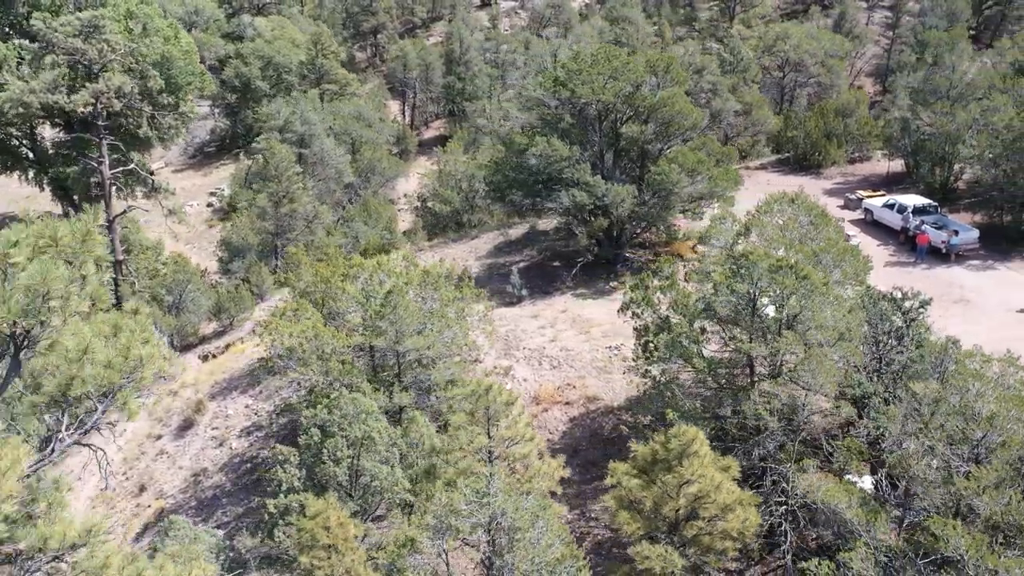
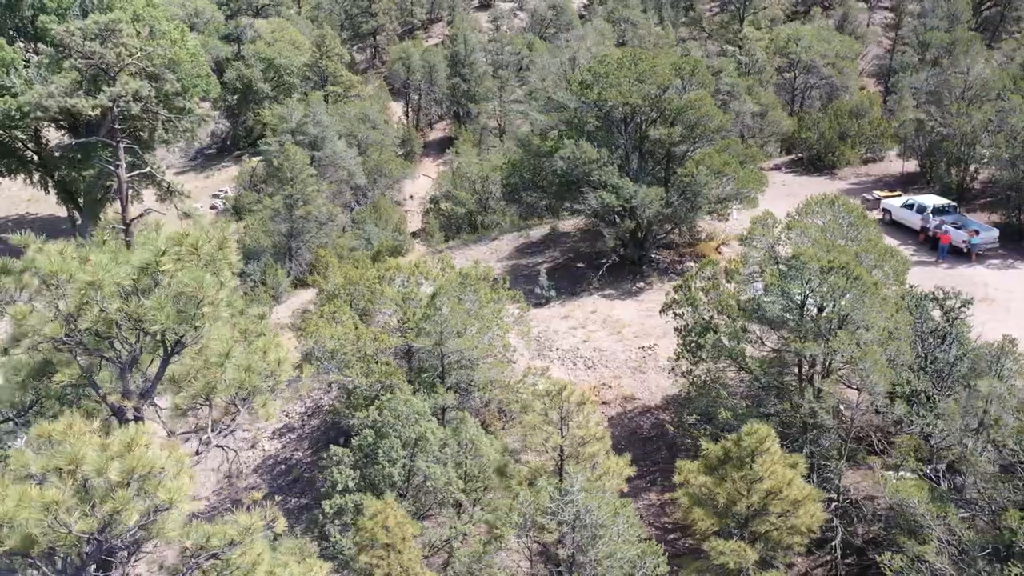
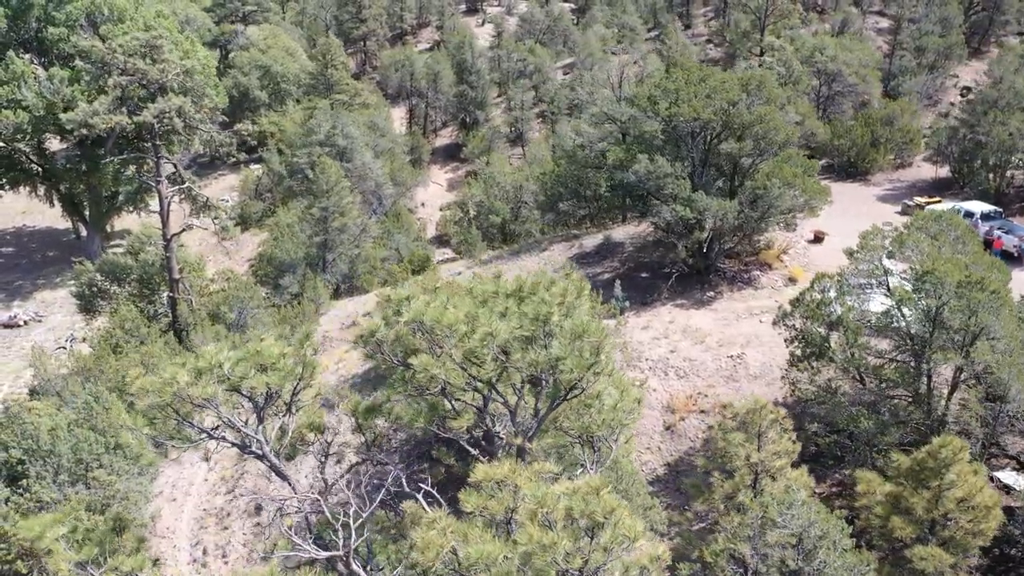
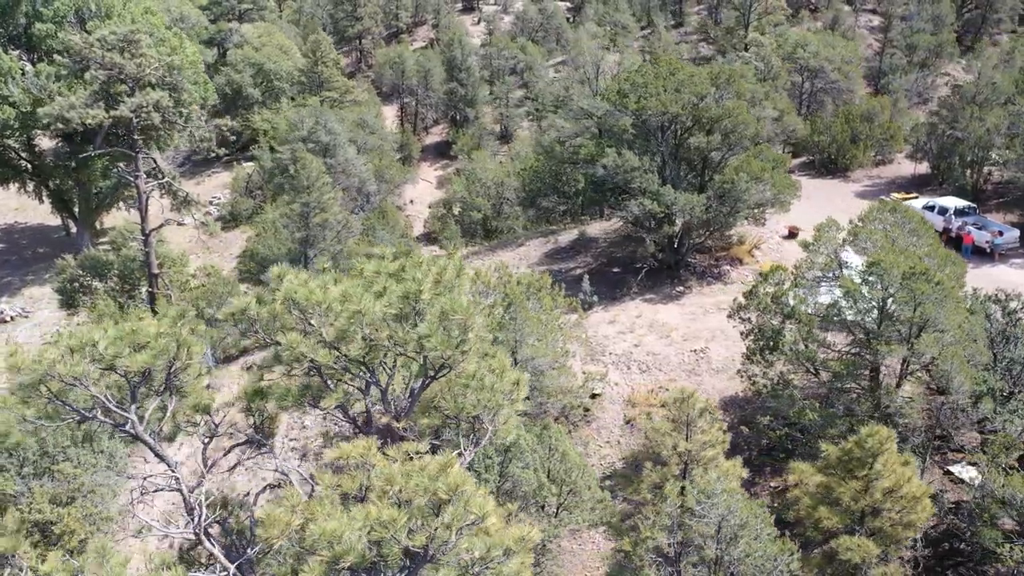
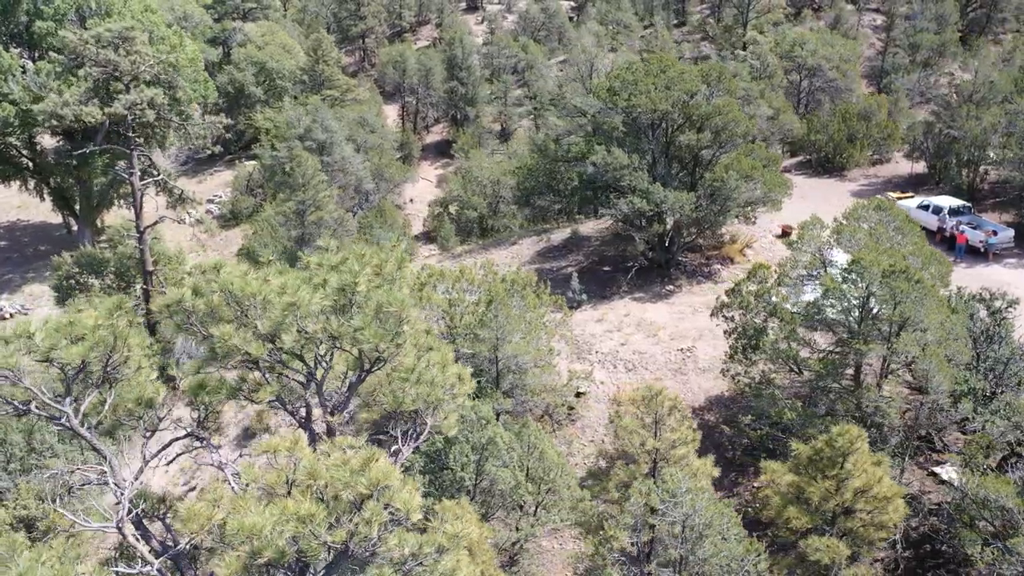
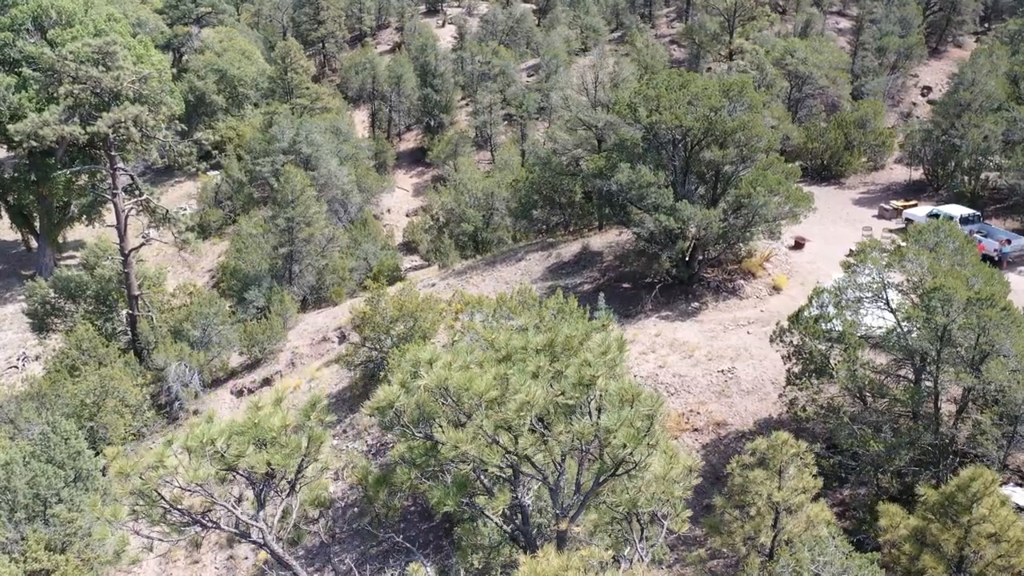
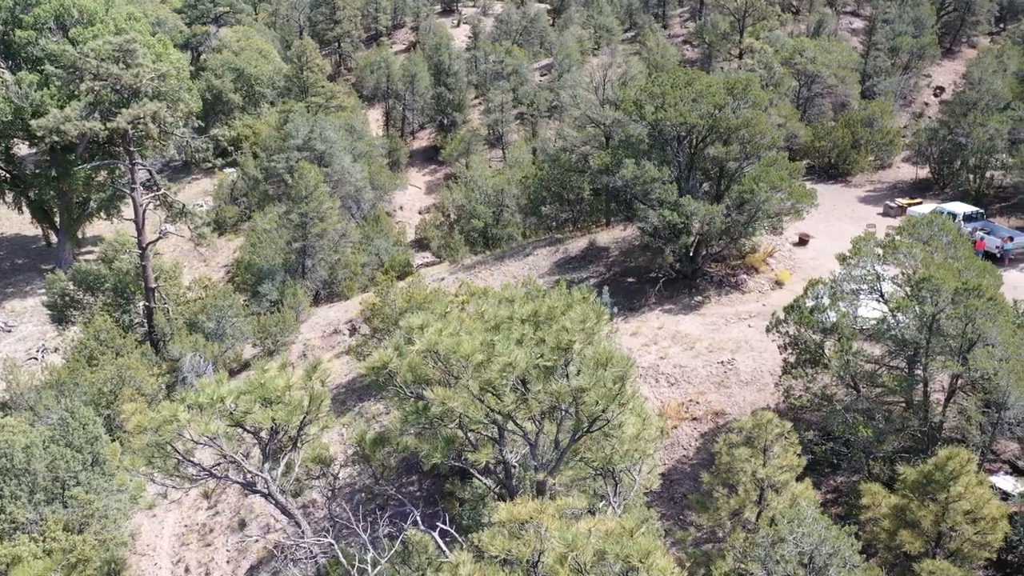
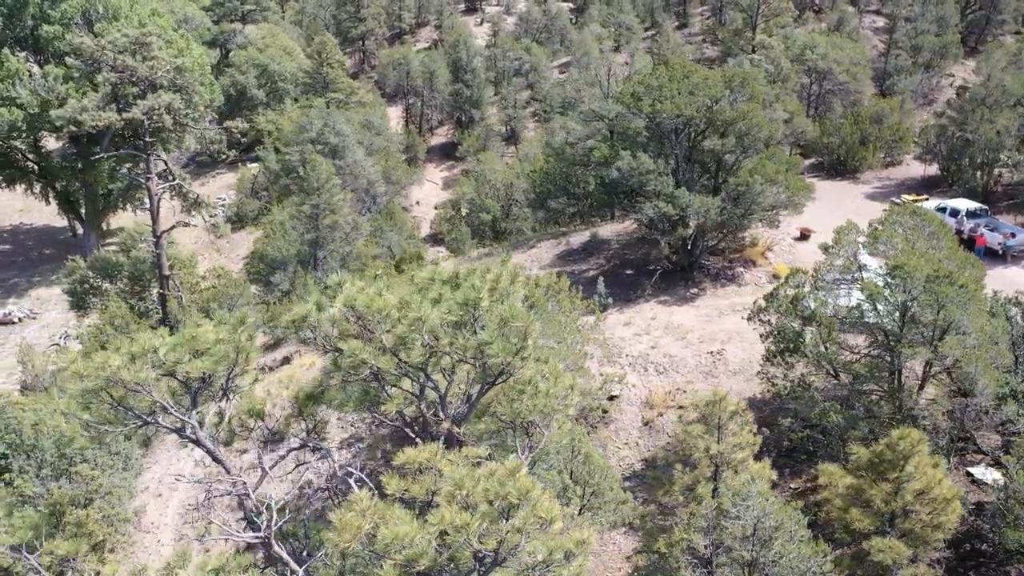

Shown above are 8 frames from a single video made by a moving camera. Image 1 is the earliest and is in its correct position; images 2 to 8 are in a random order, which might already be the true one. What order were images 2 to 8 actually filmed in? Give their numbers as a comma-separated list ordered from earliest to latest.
2, 5, 4, 8, 3, 7, 6
